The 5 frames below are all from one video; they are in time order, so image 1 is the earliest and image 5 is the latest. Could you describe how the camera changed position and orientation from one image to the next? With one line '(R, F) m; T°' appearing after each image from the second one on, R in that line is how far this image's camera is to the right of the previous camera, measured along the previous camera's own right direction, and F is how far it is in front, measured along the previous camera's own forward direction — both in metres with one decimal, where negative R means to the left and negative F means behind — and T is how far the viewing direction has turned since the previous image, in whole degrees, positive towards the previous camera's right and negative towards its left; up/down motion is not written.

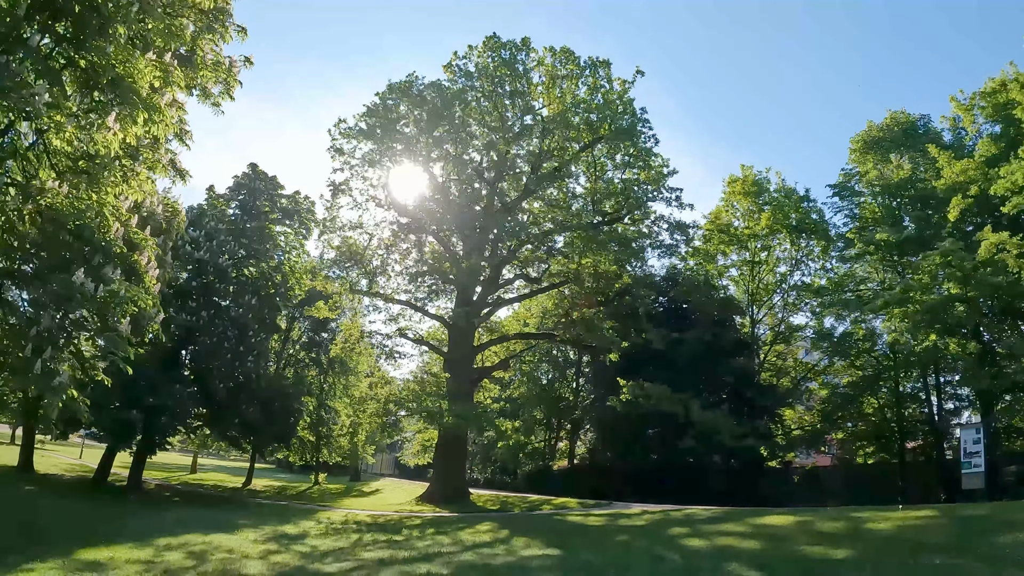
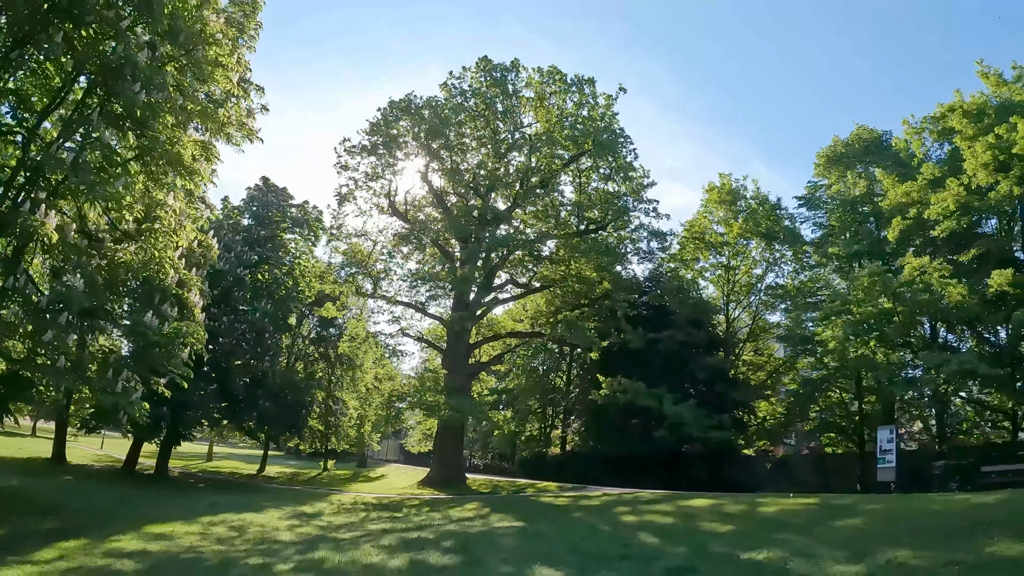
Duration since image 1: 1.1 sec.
(+0.6, -2.9) m; 0°
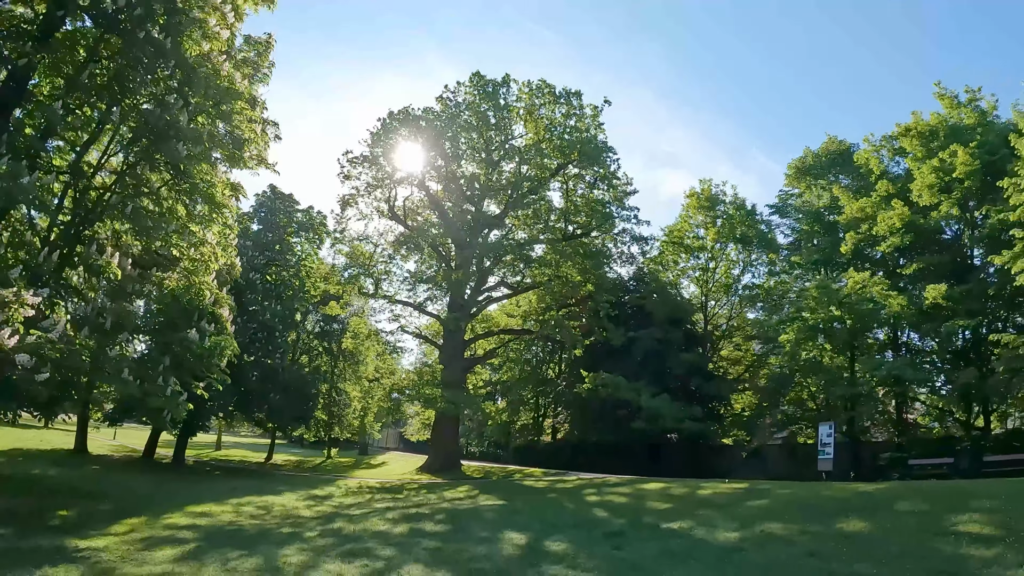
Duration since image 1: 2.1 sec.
(+0.4, -2.6) m; 0°
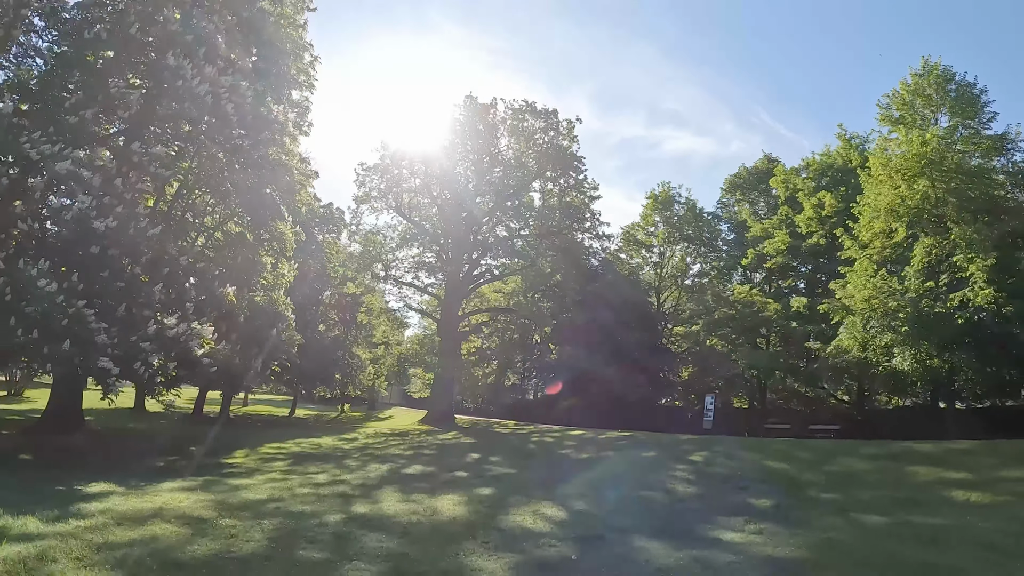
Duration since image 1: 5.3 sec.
(+1.0, -8.2) m; 0°
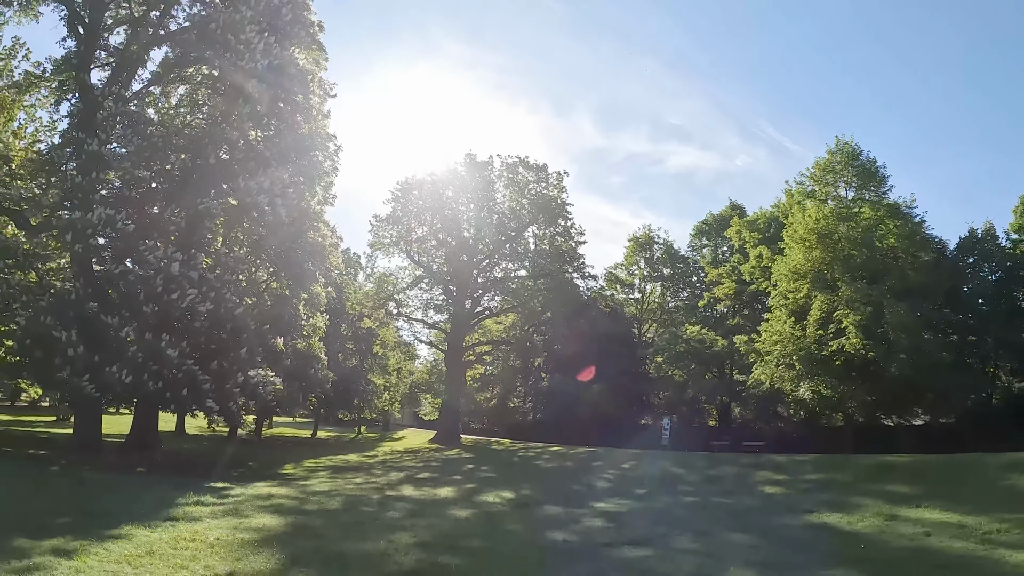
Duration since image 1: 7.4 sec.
(+0.9, -6.4) m; -1°
